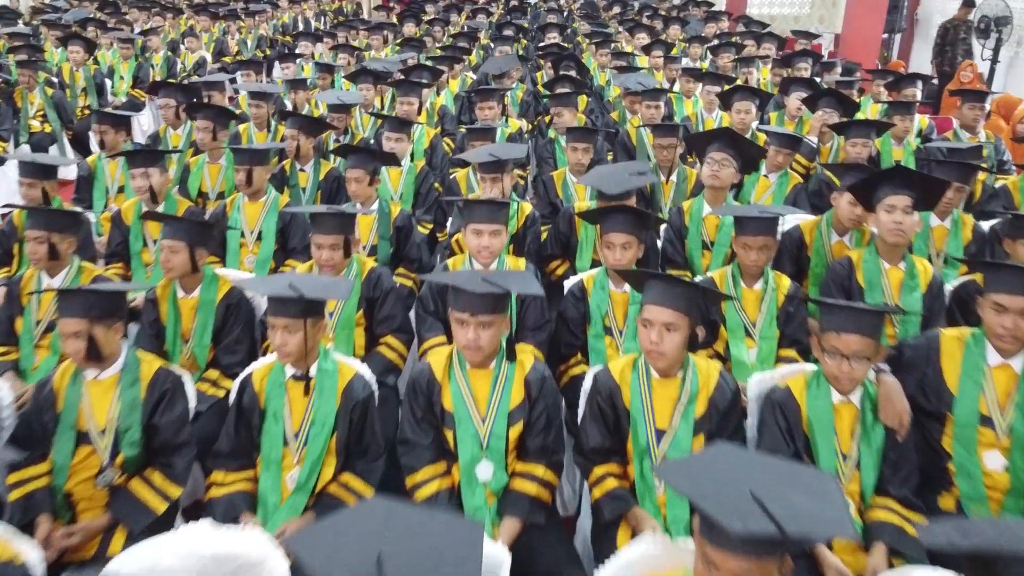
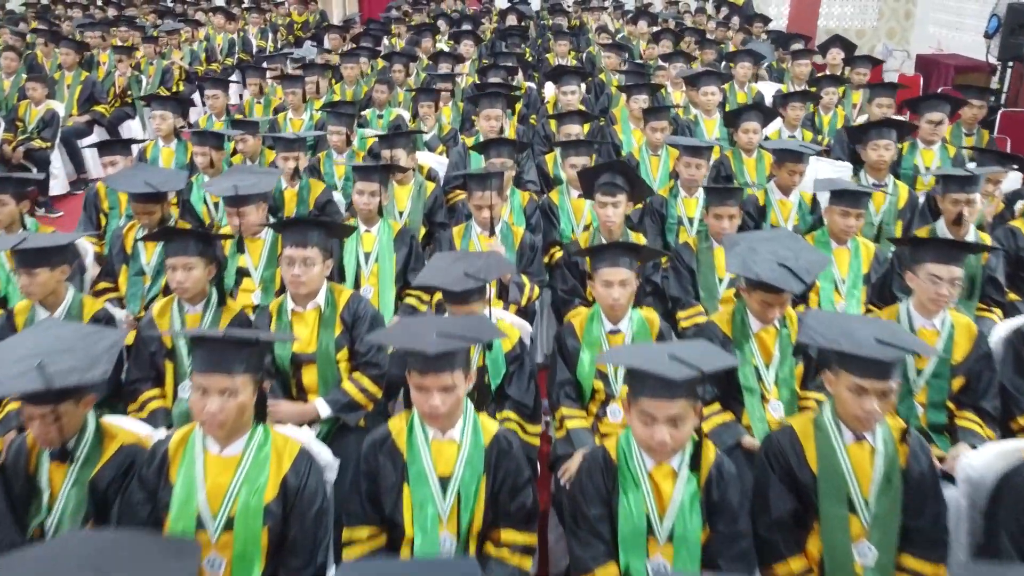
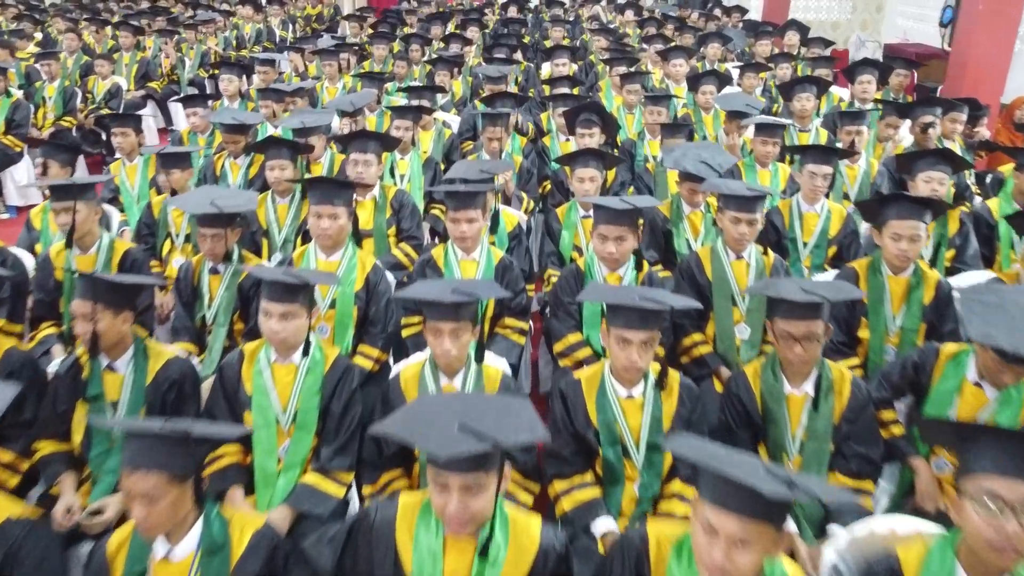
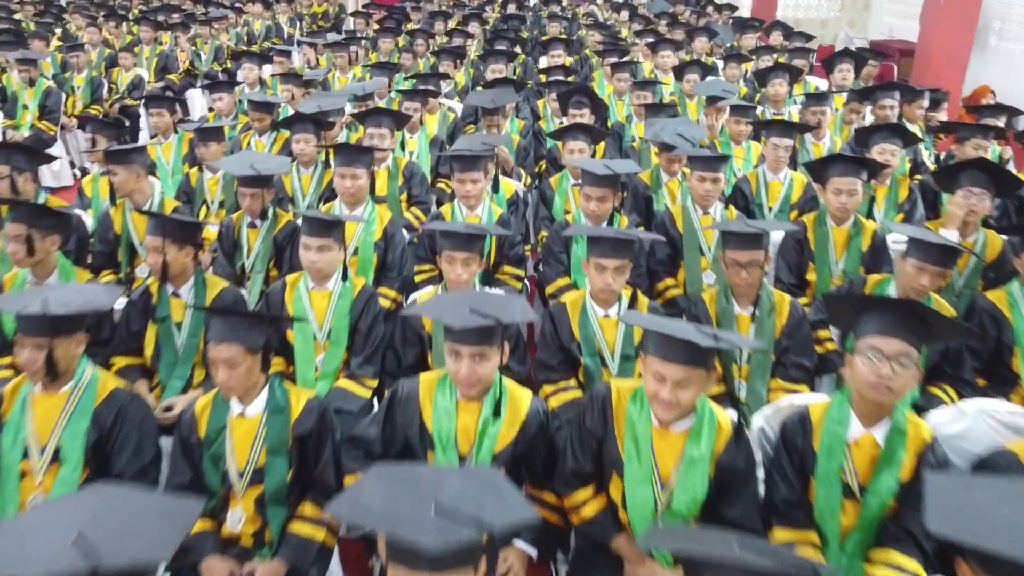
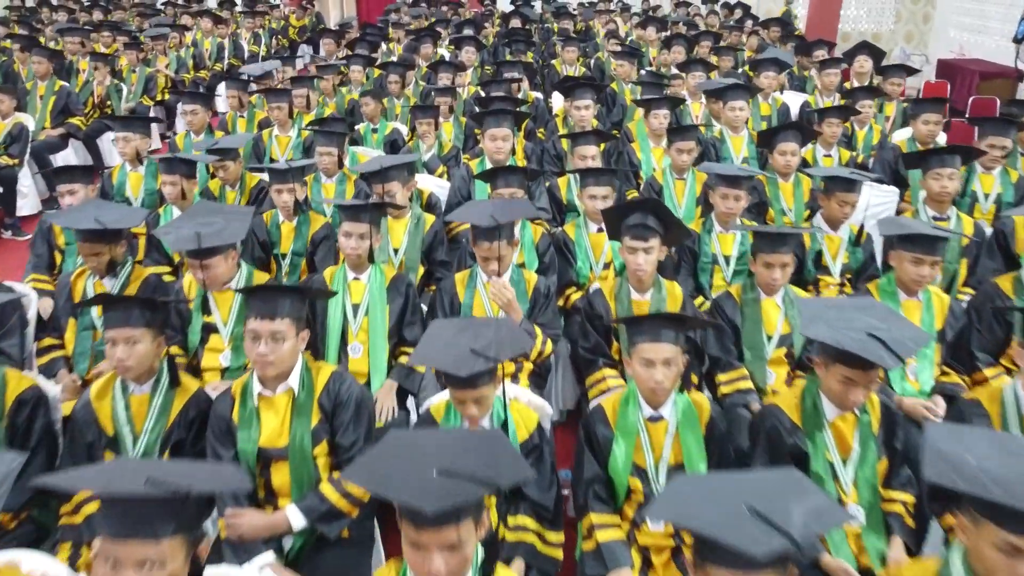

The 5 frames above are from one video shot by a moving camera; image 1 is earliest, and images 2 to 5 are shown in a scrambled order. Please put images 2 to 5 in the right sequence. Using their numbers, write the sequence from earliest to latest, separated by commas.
4, 3, 2, 5
